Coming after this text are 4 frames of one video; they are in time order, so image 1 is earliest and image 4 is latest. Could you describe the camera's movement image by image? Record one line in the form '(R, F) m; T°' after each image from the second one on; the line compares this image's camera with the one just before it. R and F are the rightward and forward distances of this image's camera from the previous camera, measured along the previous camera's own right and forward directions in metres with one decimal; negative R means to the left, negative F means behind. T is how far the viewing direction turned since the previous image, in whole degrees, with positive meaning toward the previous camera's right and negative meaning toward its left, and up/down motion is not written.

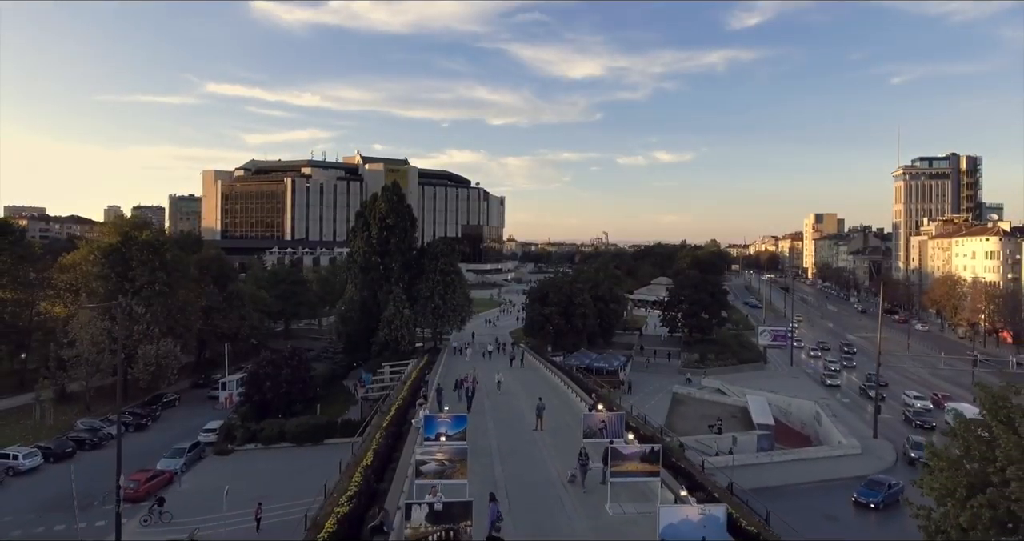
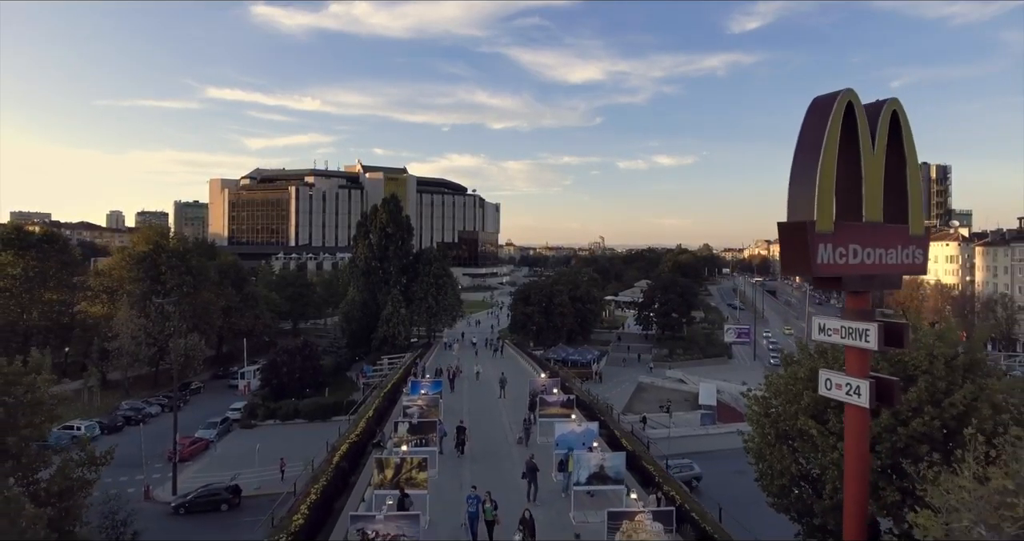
(+1.3, -6.0) m; 0°
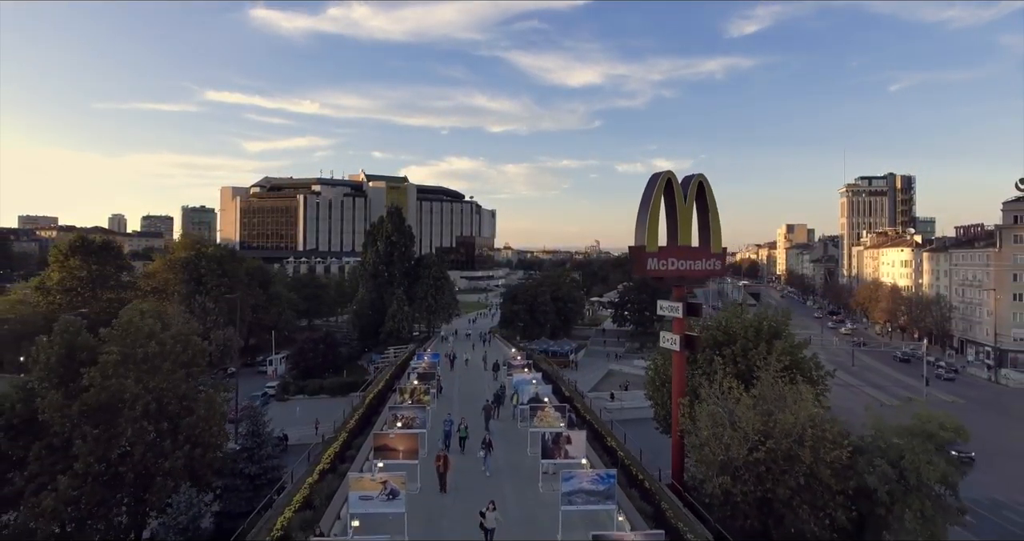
(+1.0, -8.6) m; 0°
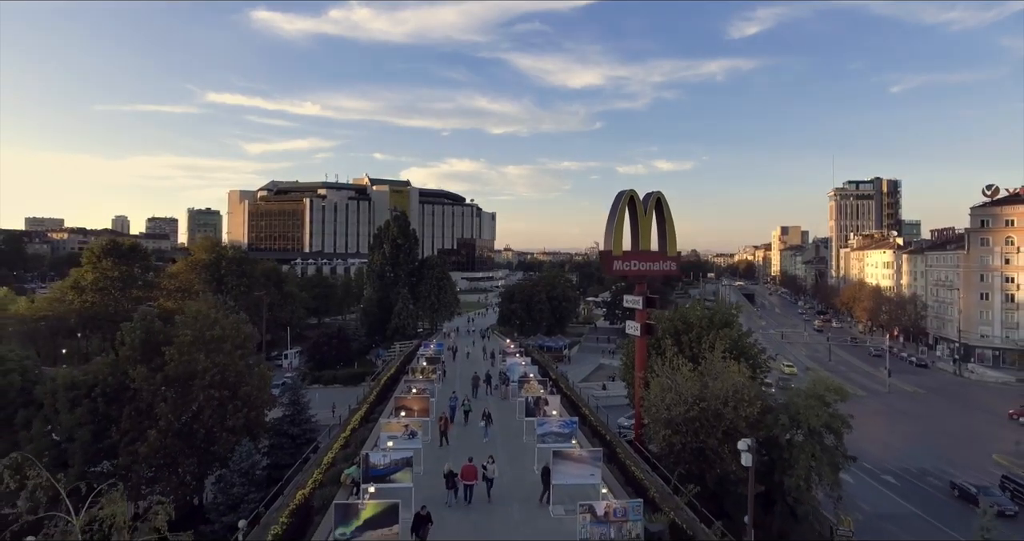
(+0.4, -4.5) m; 0°
